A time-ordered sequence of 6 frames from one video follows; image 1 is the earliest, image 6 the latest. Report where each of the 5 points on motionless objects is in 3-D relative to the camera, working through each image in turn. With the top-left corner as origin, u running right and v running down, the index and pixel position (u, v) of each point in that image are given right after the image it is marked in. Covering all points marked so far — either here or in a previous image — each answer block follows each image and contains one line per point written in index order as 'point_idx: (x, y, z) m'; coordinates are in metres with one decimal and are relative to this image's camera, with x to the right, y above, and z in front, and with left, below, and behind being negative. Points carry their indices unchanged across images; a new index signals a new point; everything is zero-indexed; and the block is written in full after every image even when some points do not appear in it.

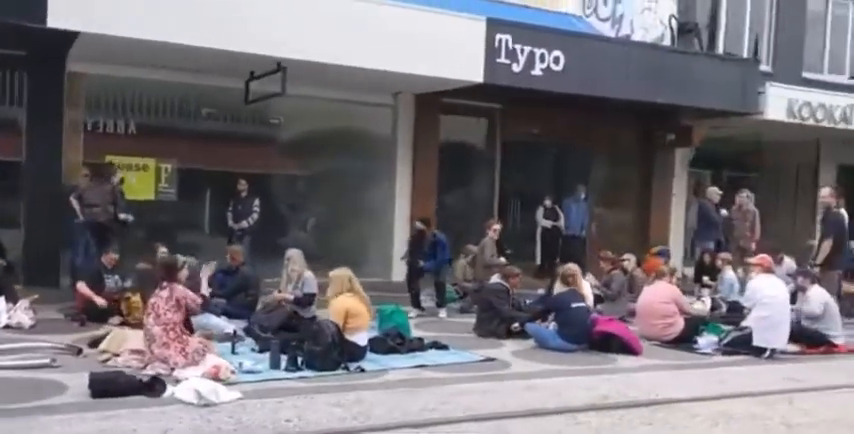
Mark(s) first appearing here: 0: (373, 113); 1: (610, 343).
0: (-1.1, +2.1, +16.2) m
1: (+2.3, -1.5, +9.9) m
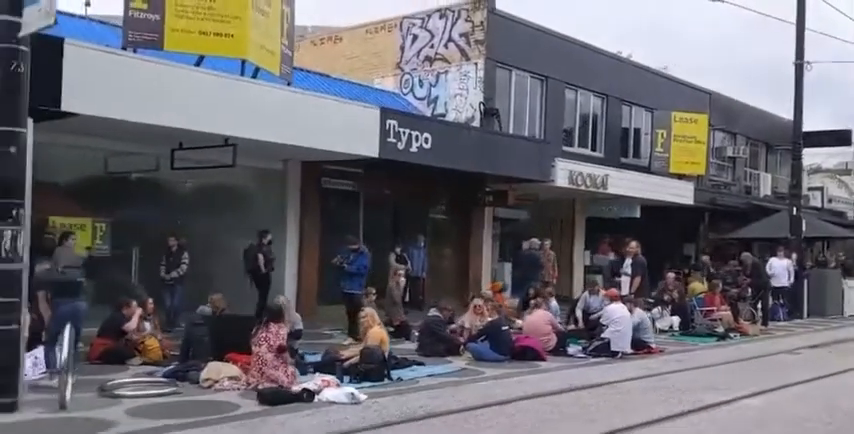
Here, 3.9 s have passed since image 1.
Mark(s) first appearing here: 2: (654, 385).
0: (-3.8, +1.0, +19.0) m
1: (+1.7, -2.4, +14.1) m
2: (+3.3, -2.4, +11.7) m
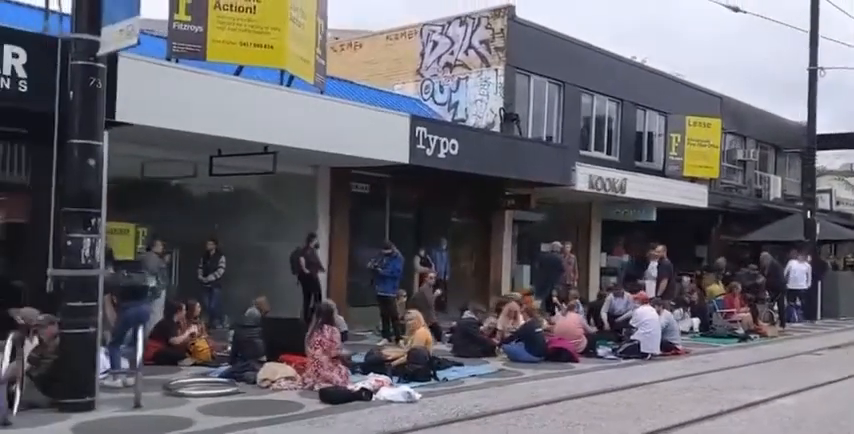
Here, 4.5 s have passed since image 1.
0: (-3.1, +0.8, +19.4) m
1: (+2.4, -2.5, +14.6) m
2: (+4.0, -2.5, +12.2) m
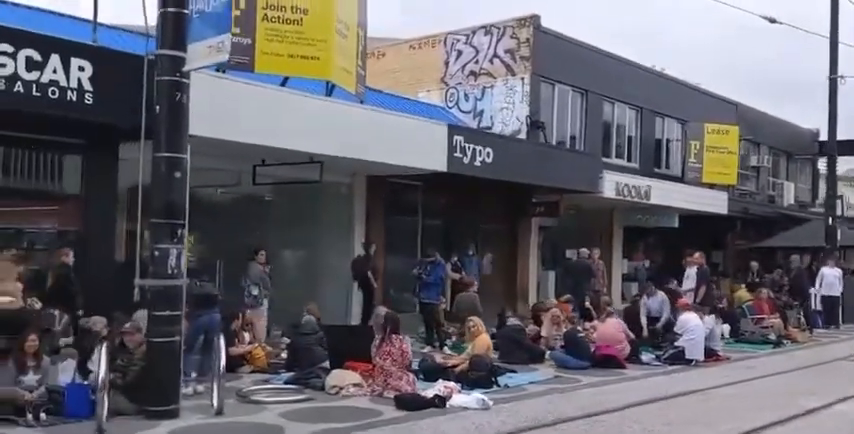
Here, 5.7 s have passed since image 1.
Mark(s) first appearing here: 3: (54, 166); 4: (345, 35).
0: (-2.2, +0.7, +19.7) m
1: (+3.3, -2.6, +14.8) m
2: (+4.9, -2.7, +12.4) m
3: (-6.6, +0.9, +14.4) m
4: (-1.8, +3.8, +17.0) m
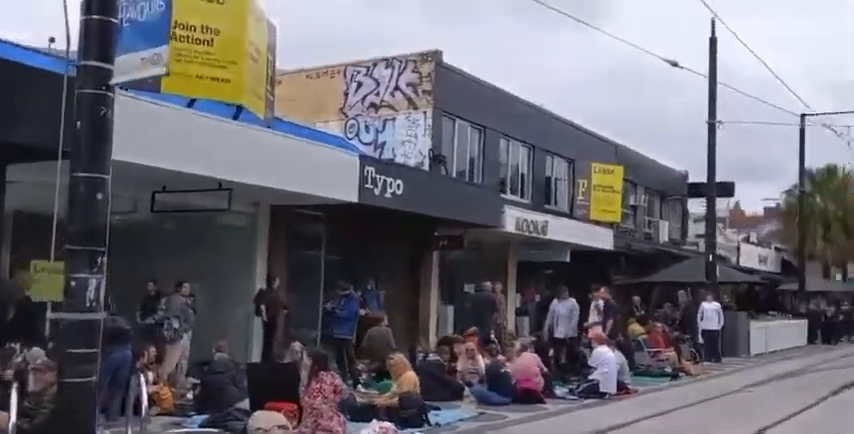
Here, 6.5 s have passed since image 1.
0: (-4.4, -0.1, +18.8) m
1: (+1.8, -3.3, +14.7) m
2: (+3.7, -3.2, +12.6) m
3: (-7.9, +0.5, +12.9) m
4: (-3.5, +3.2, +16.3) m
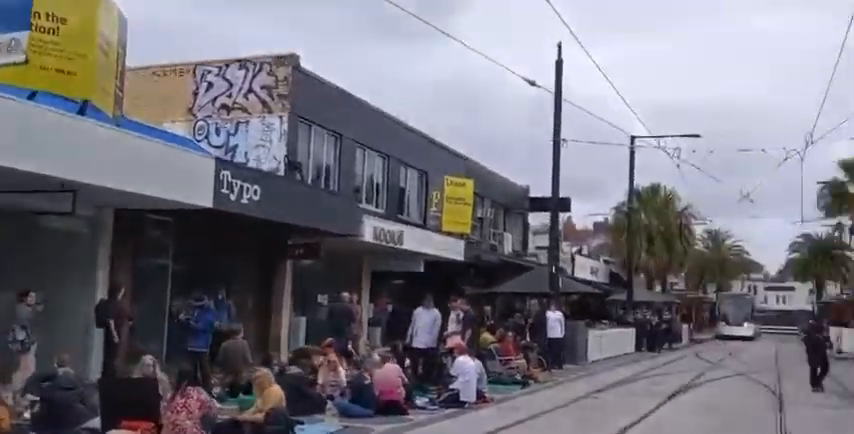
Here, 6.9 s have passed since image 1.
0: (-7.5, -0.2, +17.4) m
1: (-0.7, -3.5, +14.6) m
2: (+1.6, -3.4, +12.9) m
3: (-9.8, +0.5, +11.0) m
4: (-6.1, +3.1, +15.2) m
